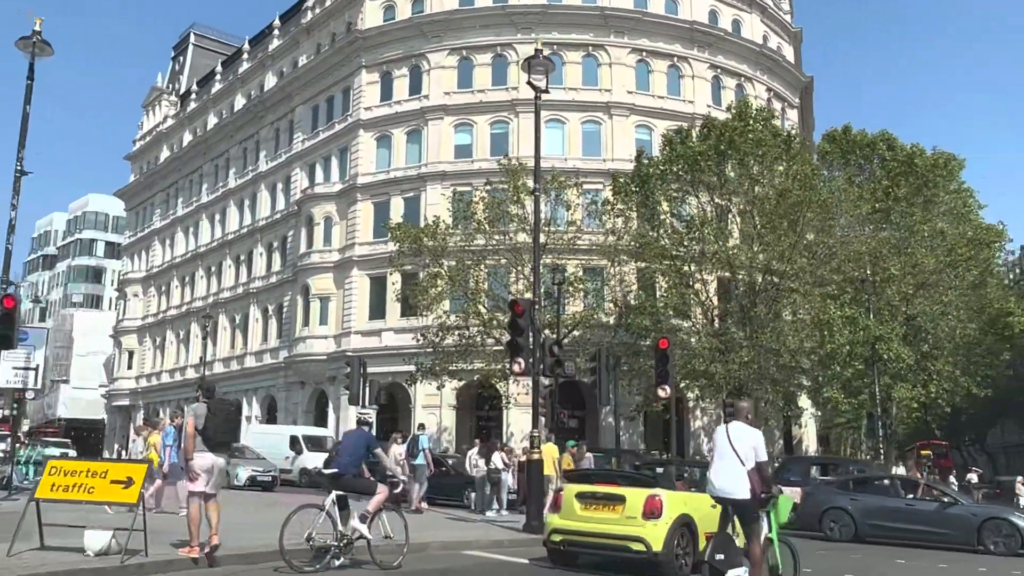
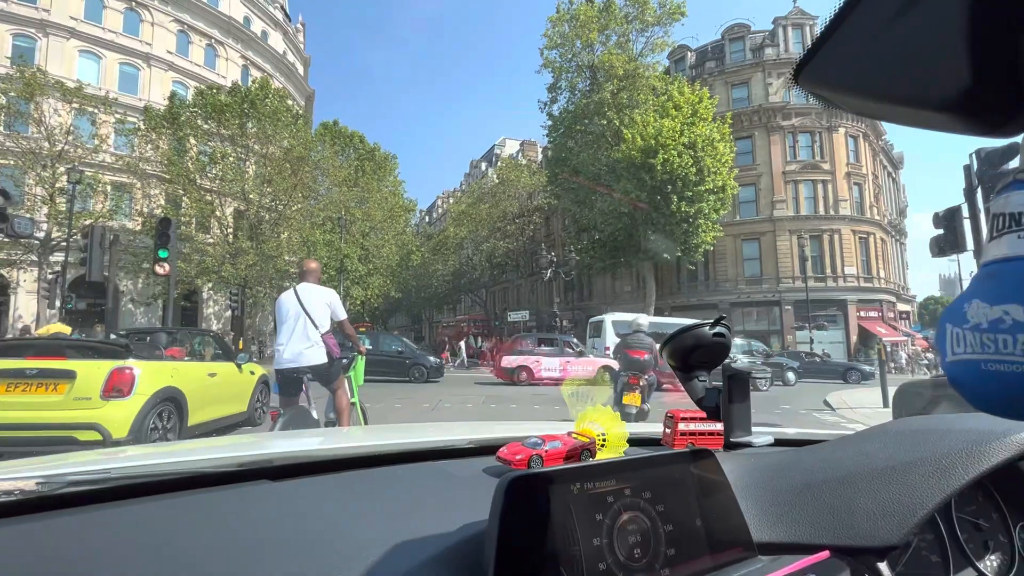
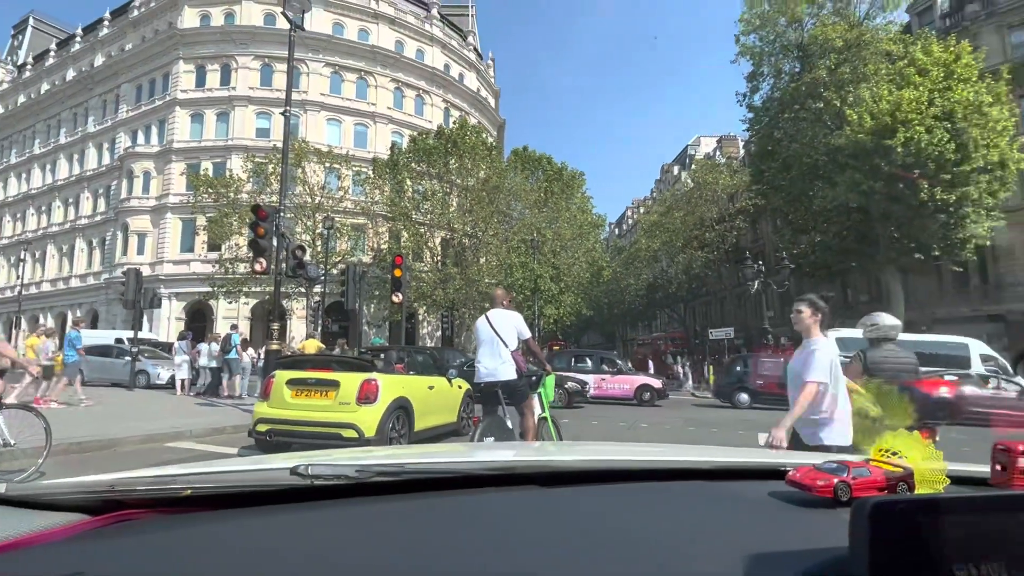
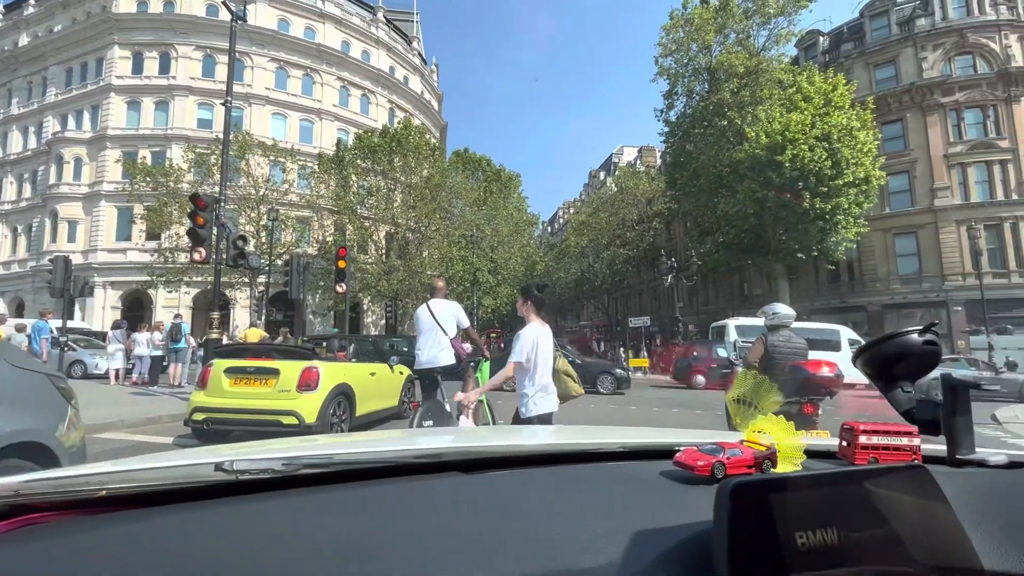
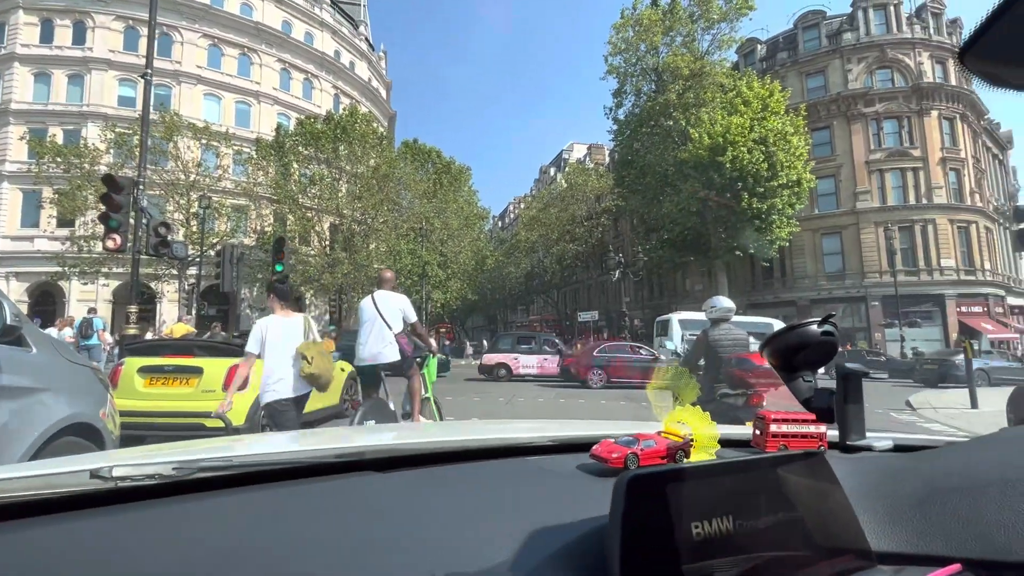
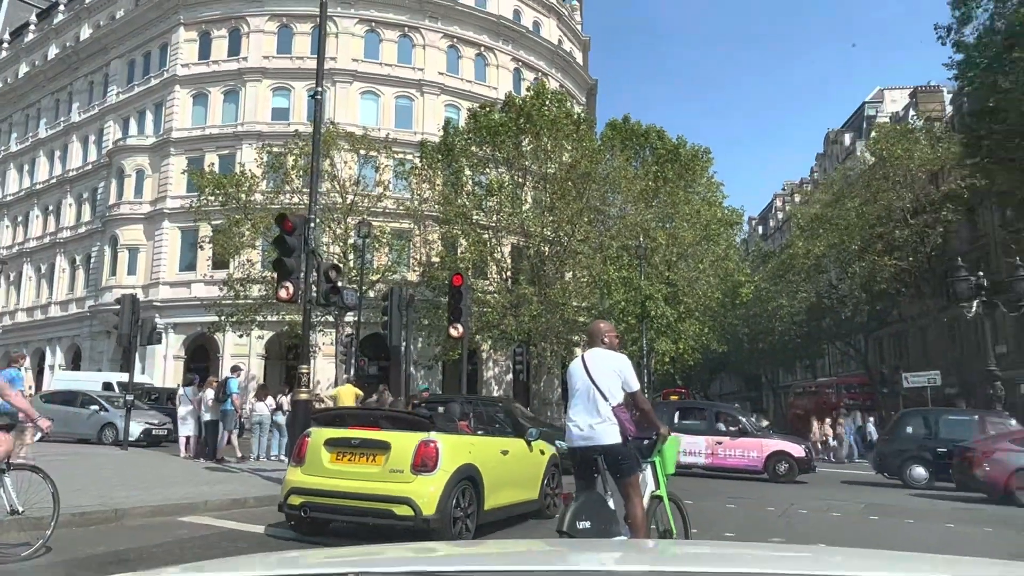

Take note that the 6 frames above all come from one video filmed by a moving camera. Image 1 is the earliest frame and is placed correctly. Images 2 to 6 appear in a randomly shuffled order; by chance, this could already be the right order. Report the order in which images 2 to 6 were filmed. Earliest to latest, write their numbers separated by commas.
6, 3, 4, 5, 2
